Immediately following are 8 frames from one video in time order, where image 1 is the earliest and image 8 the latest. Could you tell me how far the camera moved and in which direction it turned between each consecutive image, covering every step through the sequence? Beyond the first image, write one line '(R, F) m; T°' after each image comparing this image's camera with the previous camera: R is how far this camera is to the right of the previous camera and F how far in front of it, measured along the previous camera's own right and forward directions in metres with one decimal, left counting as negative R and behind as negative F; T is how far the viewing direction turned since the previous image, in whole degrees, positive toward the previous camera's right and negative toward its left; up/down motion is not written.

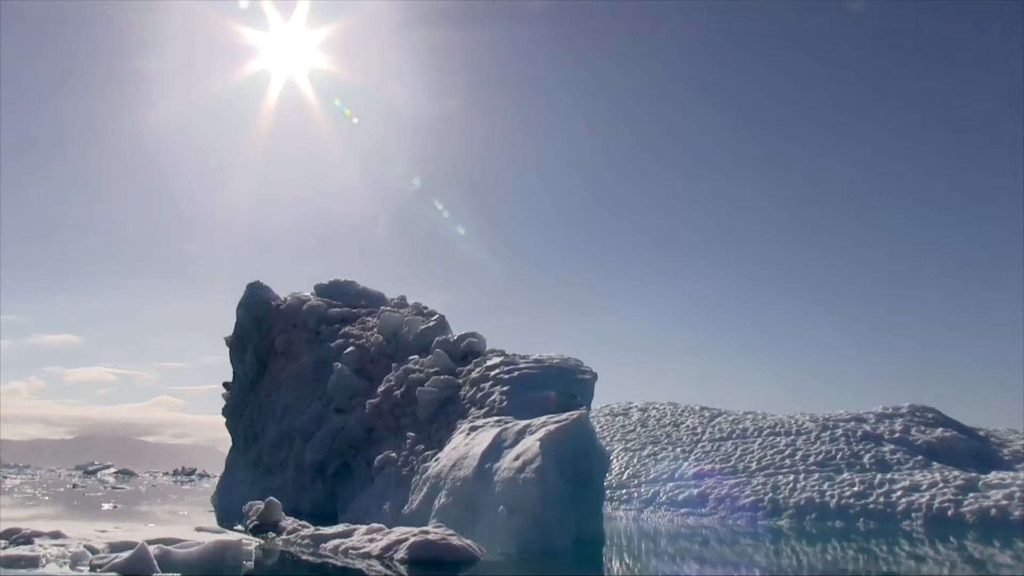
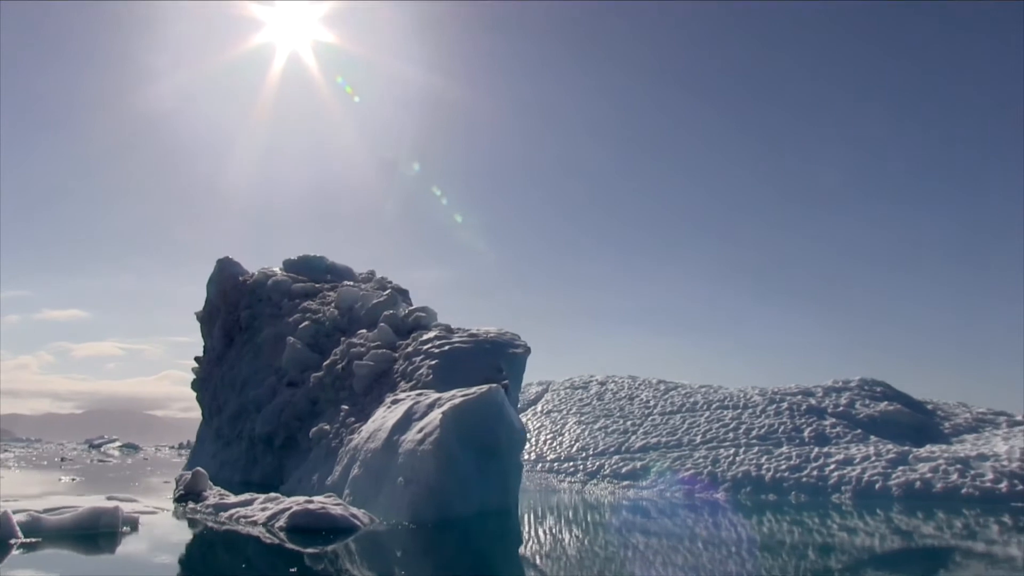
(+2.0, -0.1) m; -1°
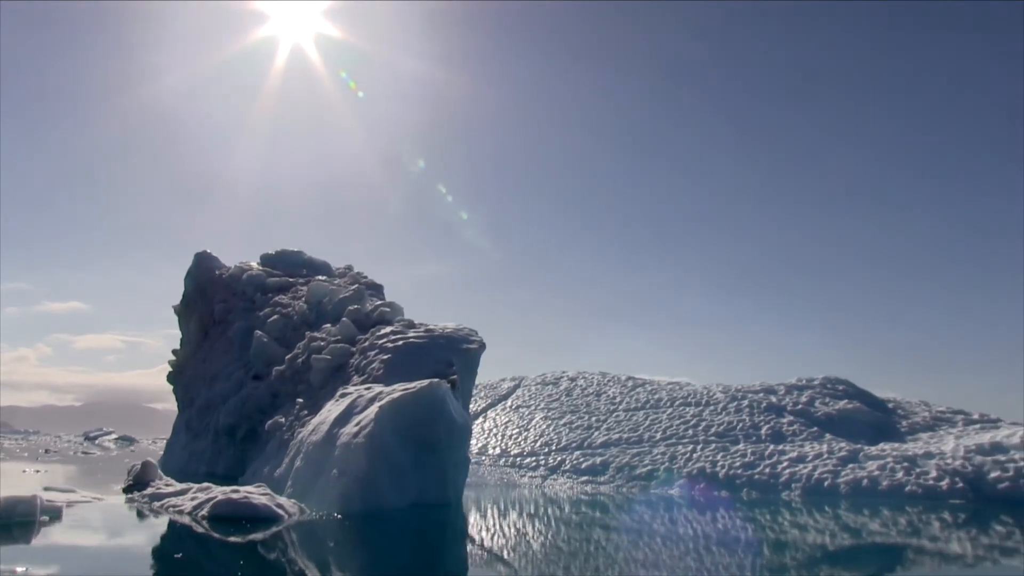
(+1.3, -0.1) m; 0°
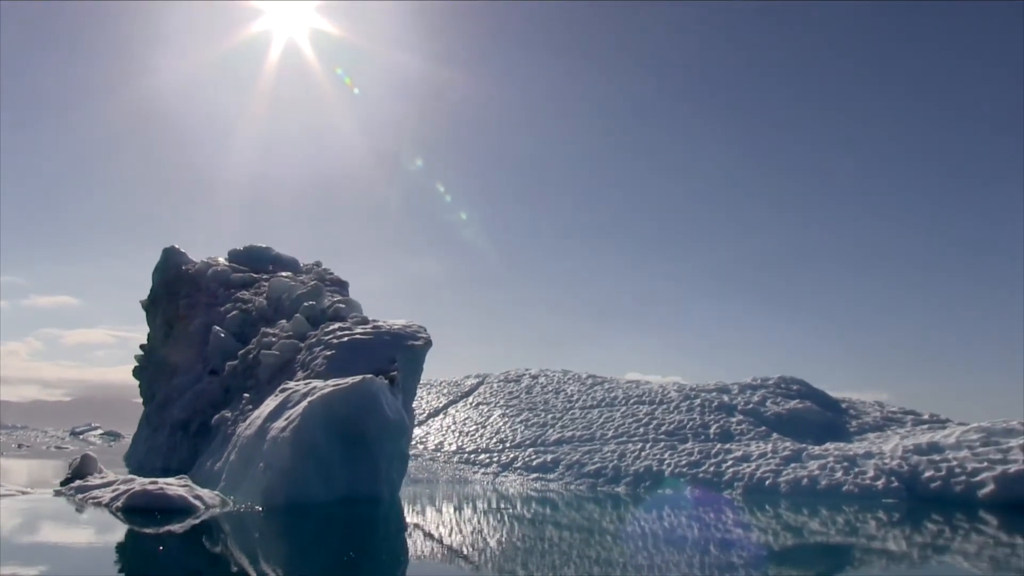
(+1.3, -0.1) m; 0°
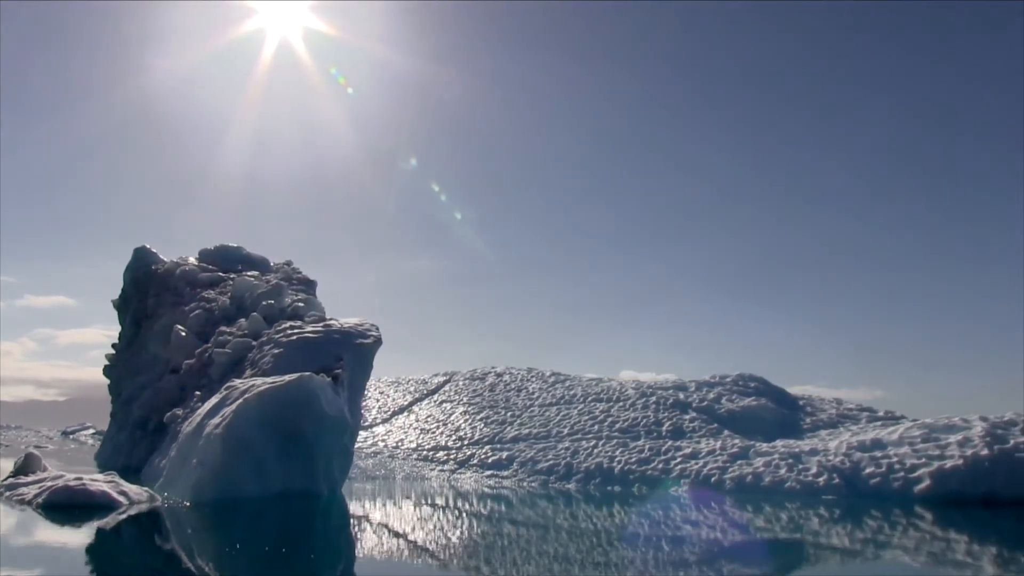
(+1.4, -0.1) m; 0°
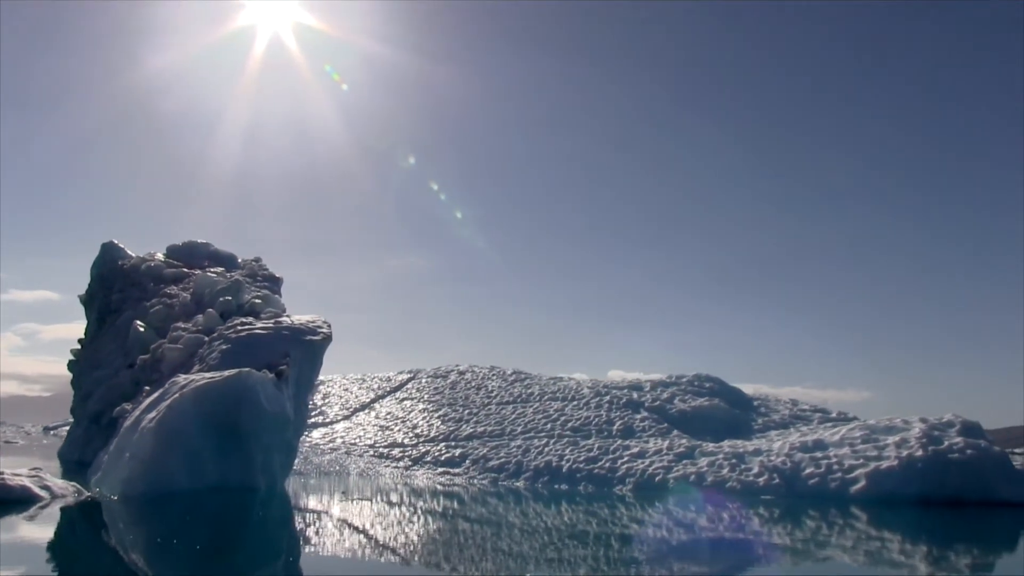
(+1.2, -0.1) m; +1°
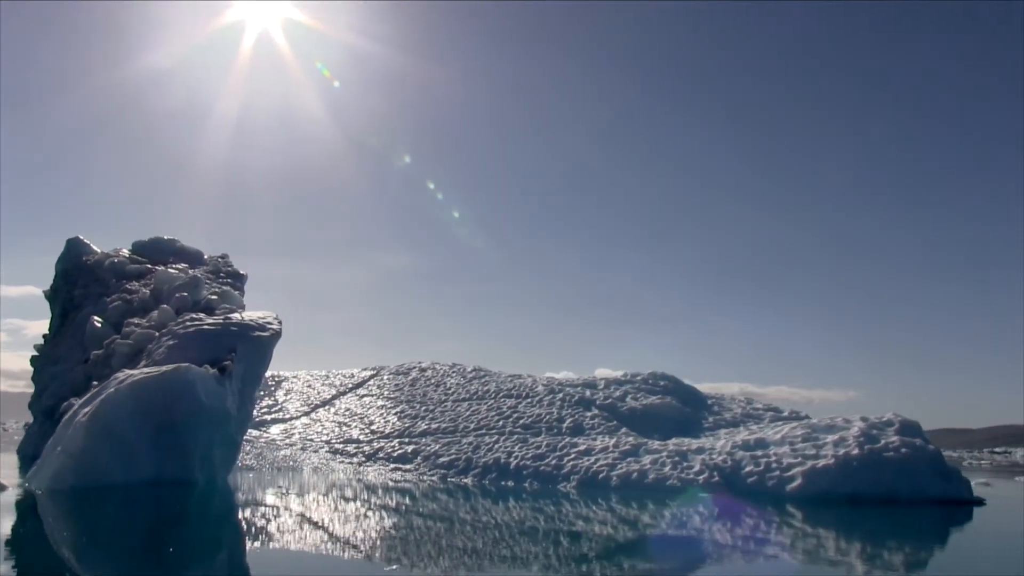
(+1.2, -0.2) m; +1°
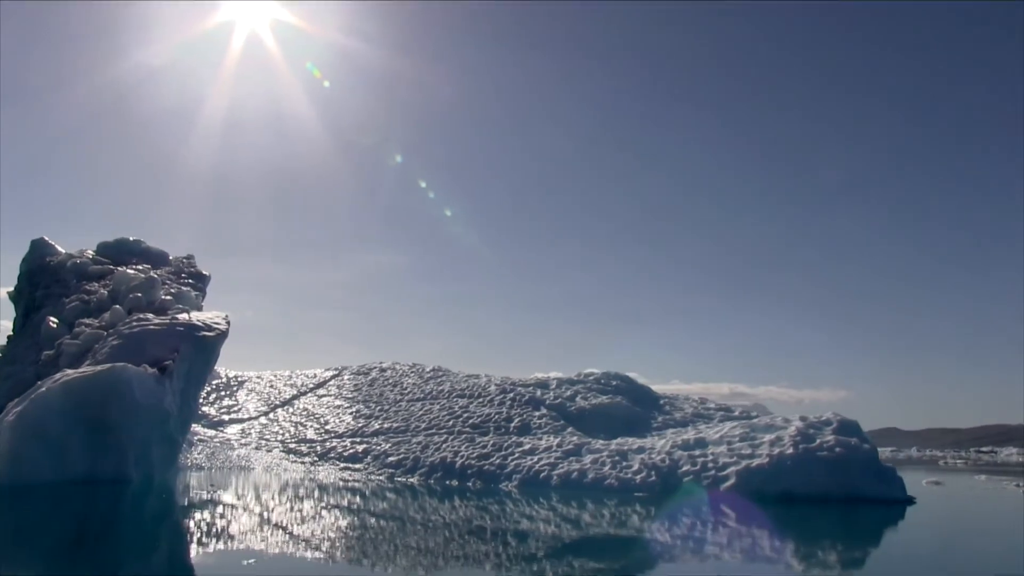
(+1.4, -0.2) m; 0°
